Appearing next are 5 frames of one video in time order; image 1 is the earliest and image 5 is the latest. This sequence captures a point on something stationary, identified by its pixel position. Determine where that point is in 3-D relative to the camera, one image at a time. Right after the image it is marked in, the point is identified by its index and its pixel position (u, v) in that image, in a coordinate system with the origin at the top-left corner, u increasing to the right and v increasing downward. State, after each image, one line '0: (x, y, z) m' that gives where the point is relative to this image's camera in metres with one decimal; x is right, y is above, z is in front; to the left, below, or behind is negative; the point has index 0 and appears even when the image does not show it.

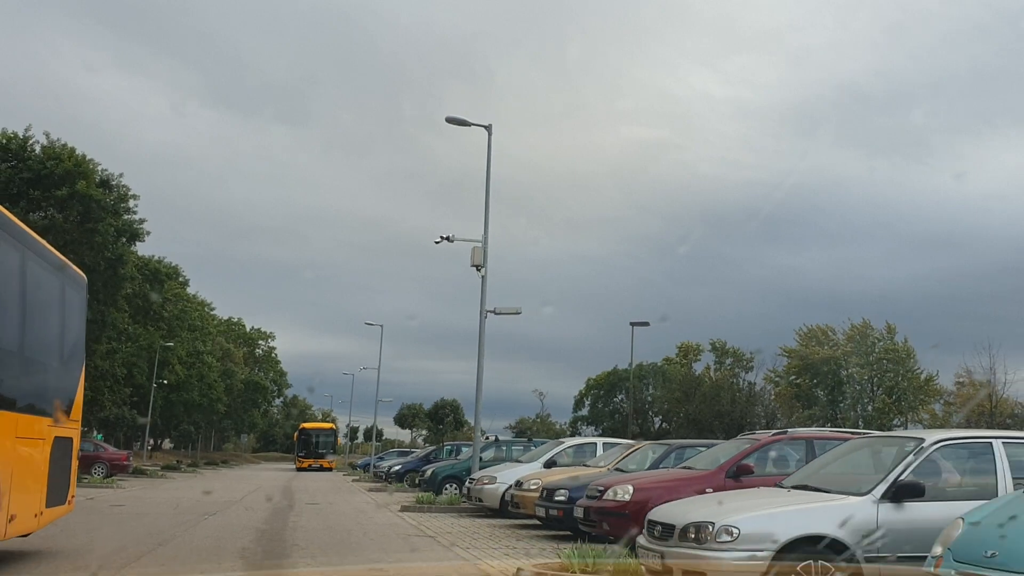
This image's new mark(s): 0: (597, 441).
0: (+1.4, -2.6, +15.3) m
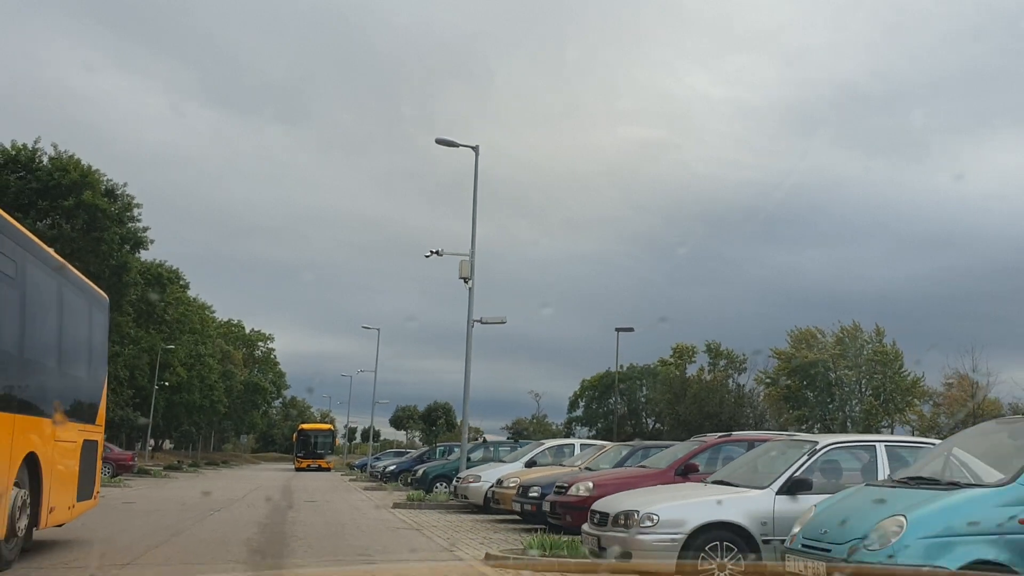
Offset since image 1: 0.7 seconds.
0: (+1.1, -2.9, +16.5) m
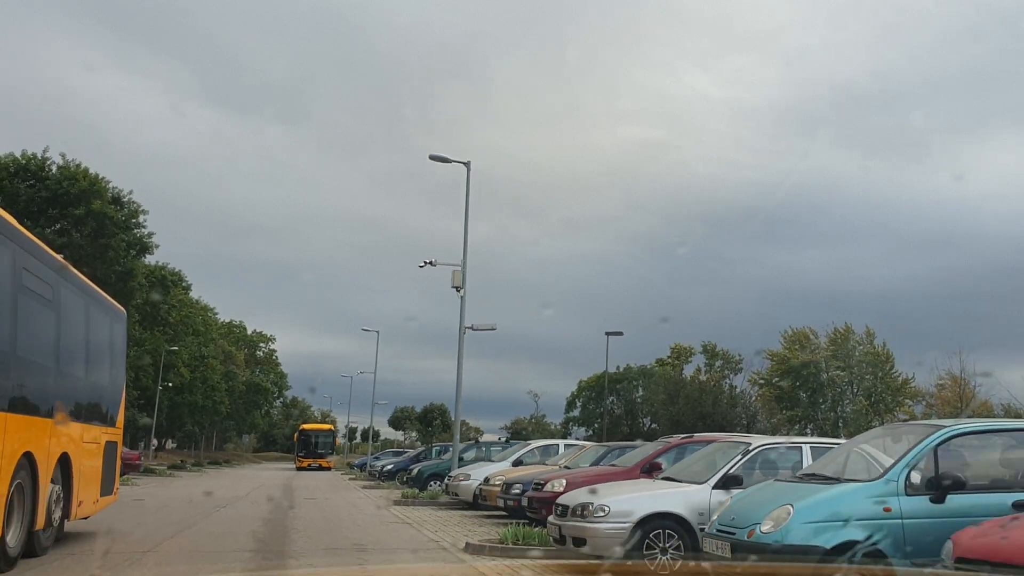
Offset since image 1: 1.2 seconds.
0: (+0.9, -3.0, +17.5) m
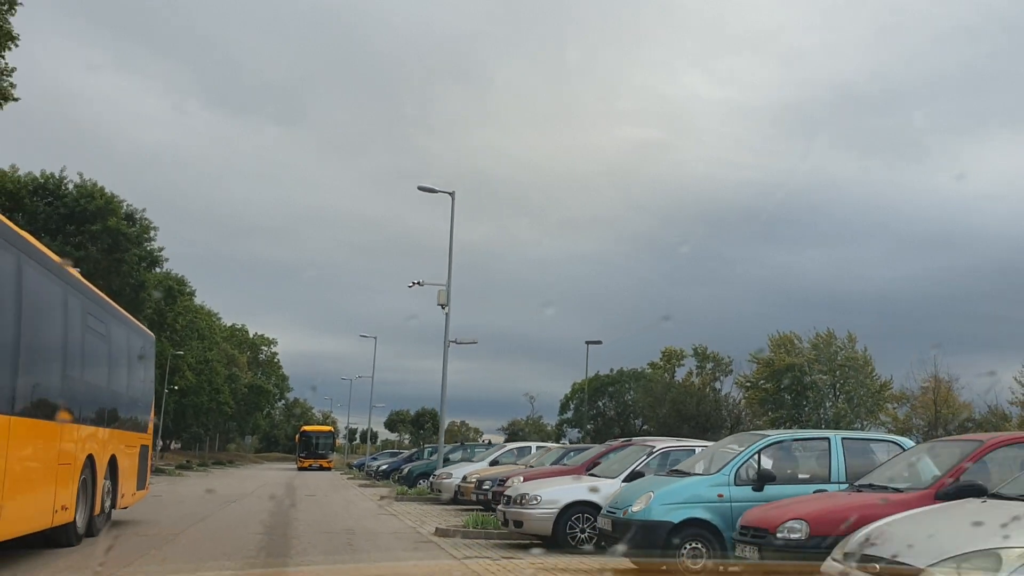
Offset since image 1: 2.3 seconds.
0: (+0.4, -3.5, +19.6) m
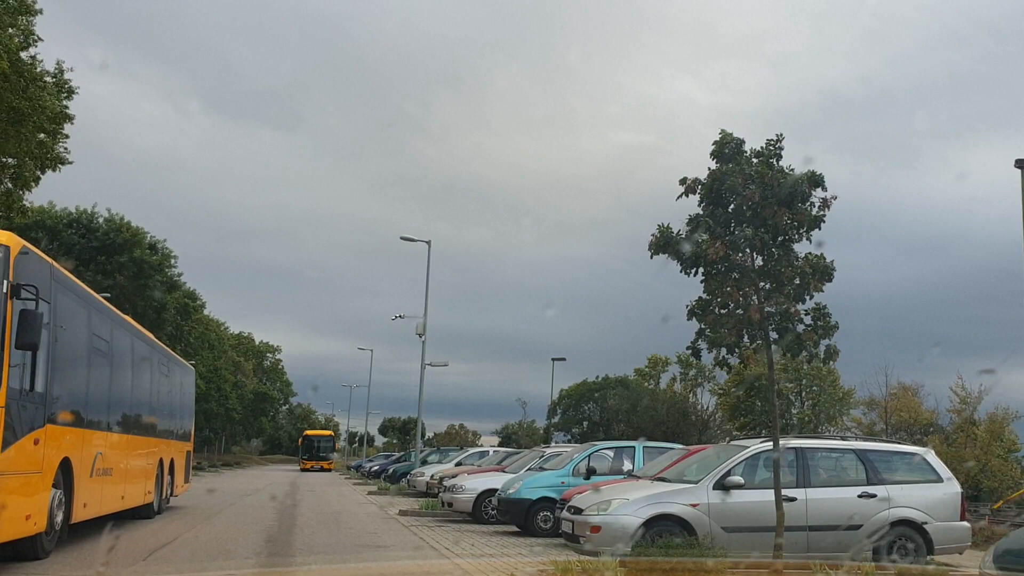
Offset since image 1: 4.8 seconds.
0: (-0.6, -4.4, +24.1) m
